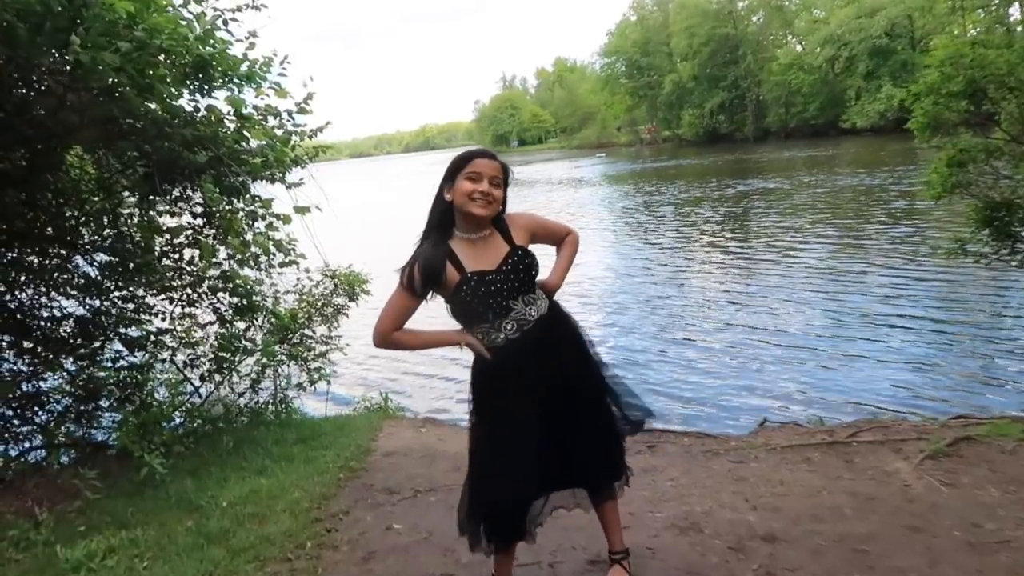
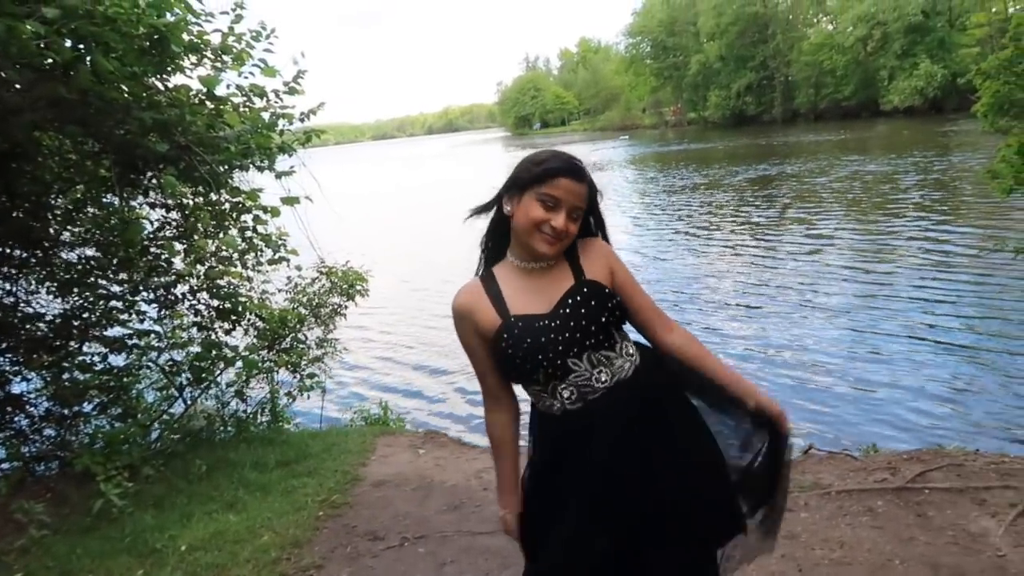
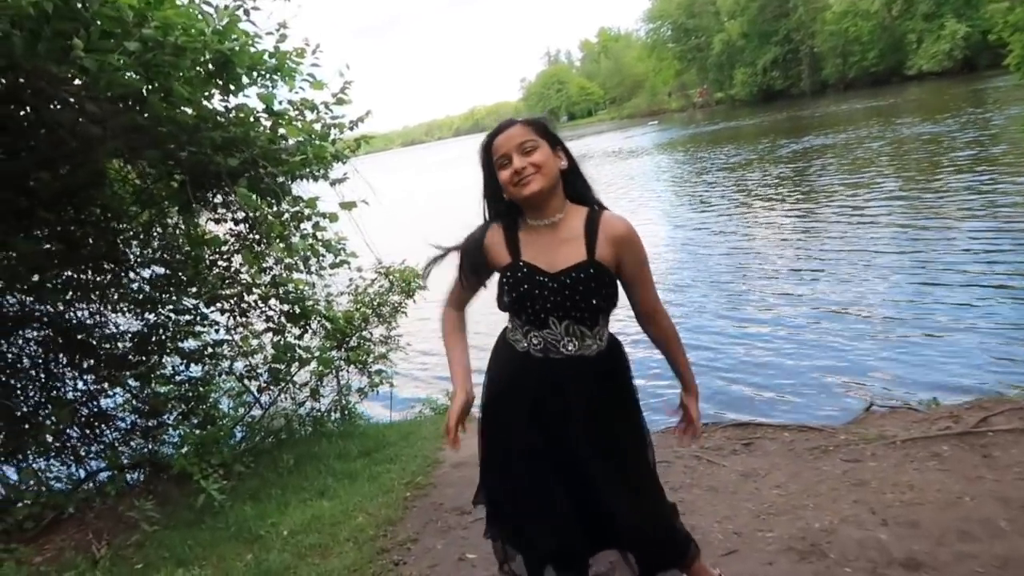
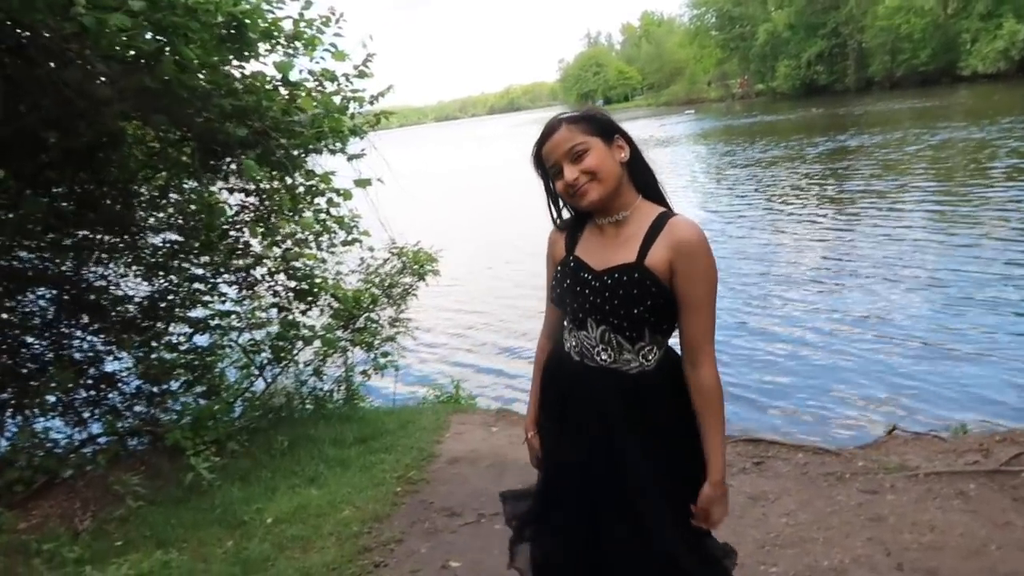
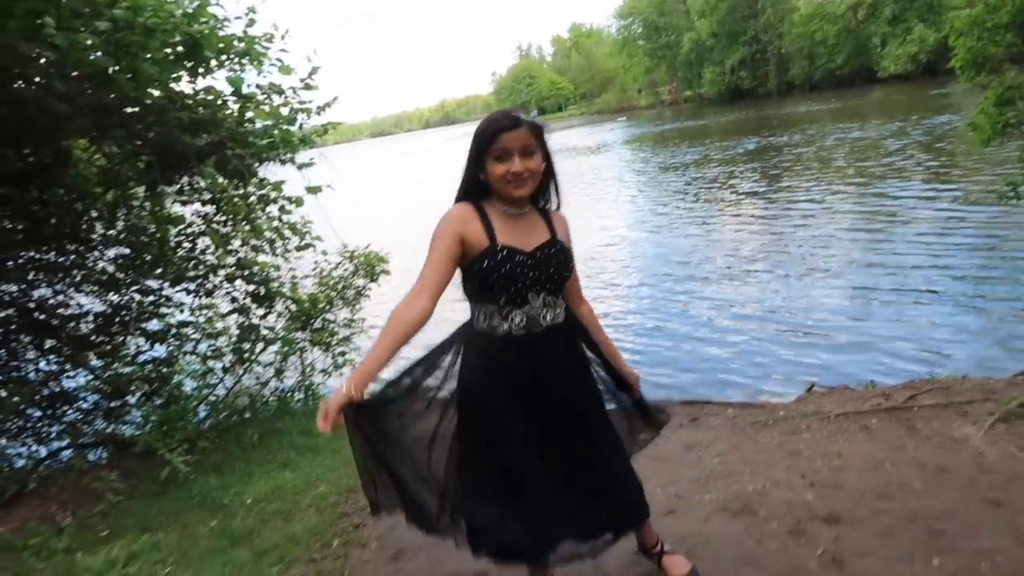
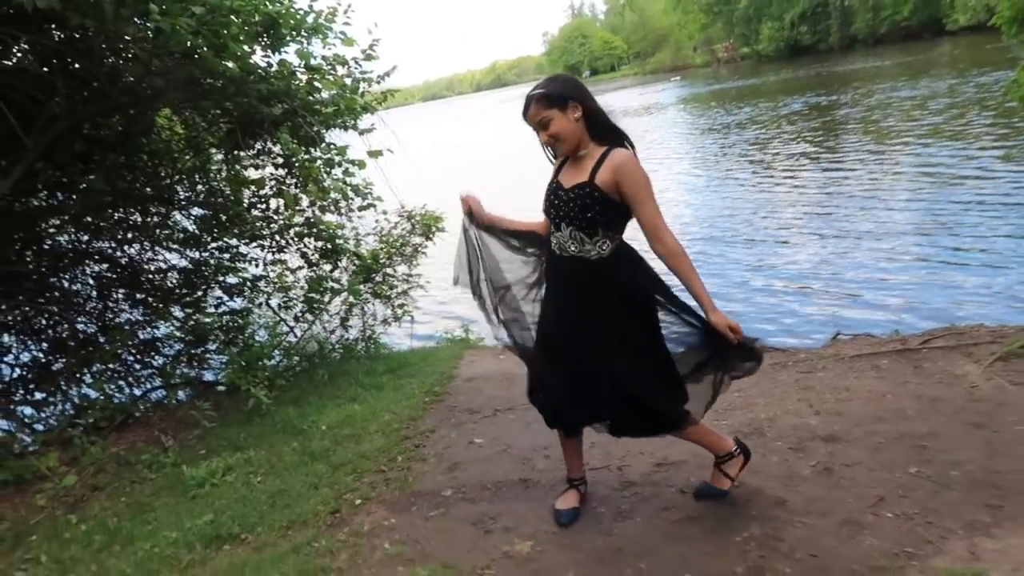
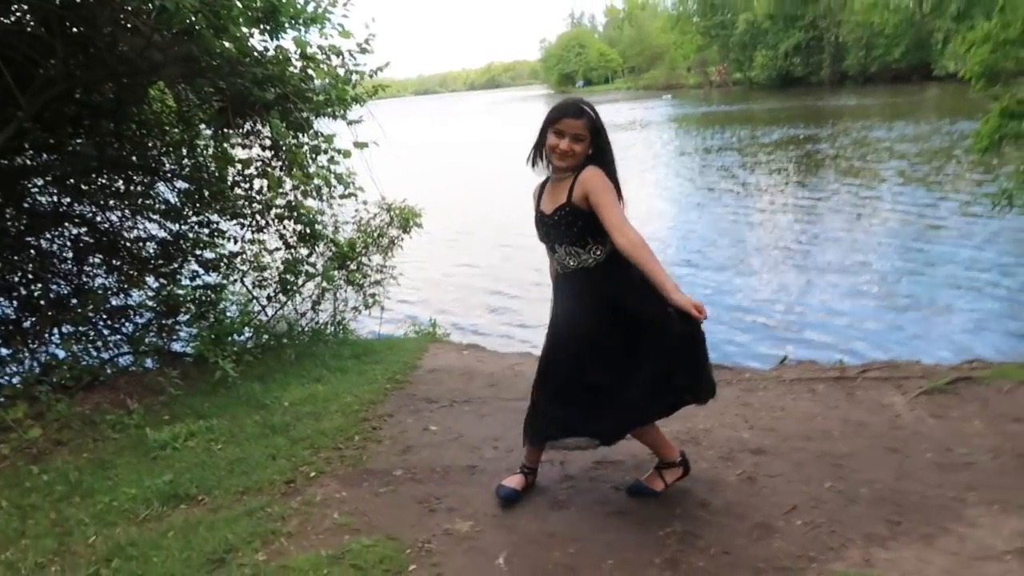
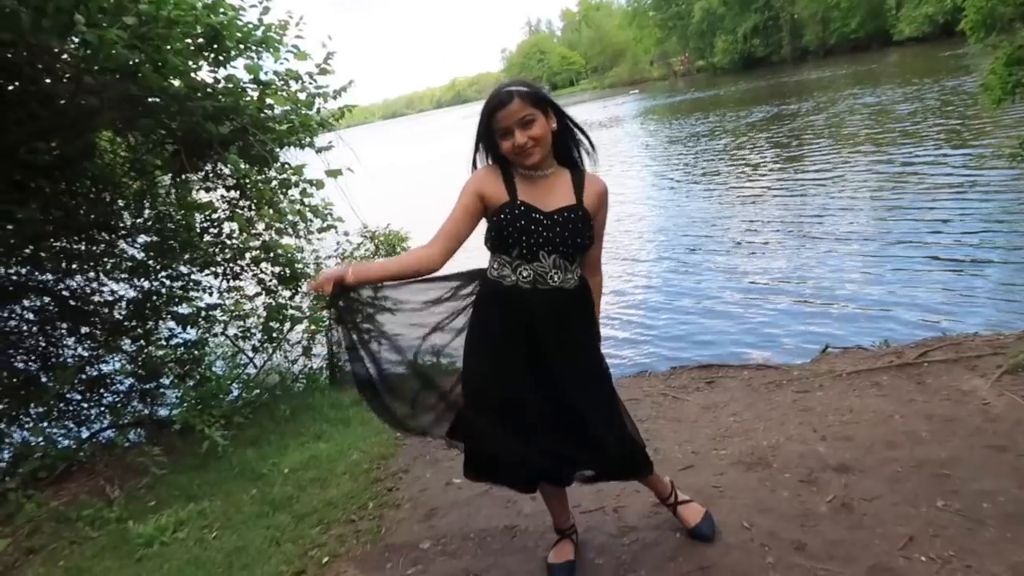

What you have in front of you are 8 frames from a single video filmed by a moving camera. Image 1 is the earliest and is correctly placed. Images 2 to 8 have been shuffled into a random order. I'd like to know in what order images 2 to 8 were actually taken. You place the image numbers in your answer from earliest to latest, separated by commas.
3, 4, 2, 5, 8, 6, 7
